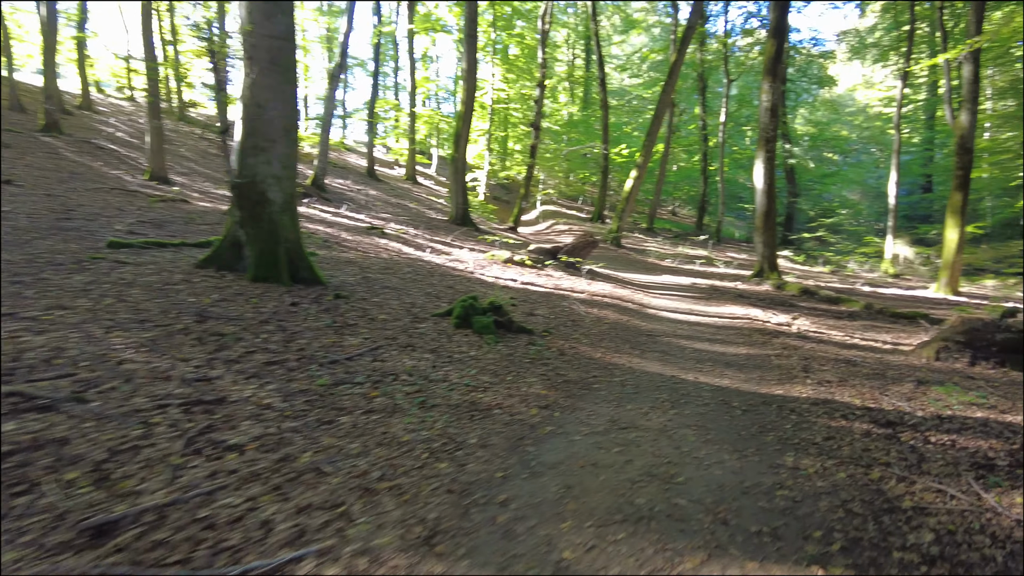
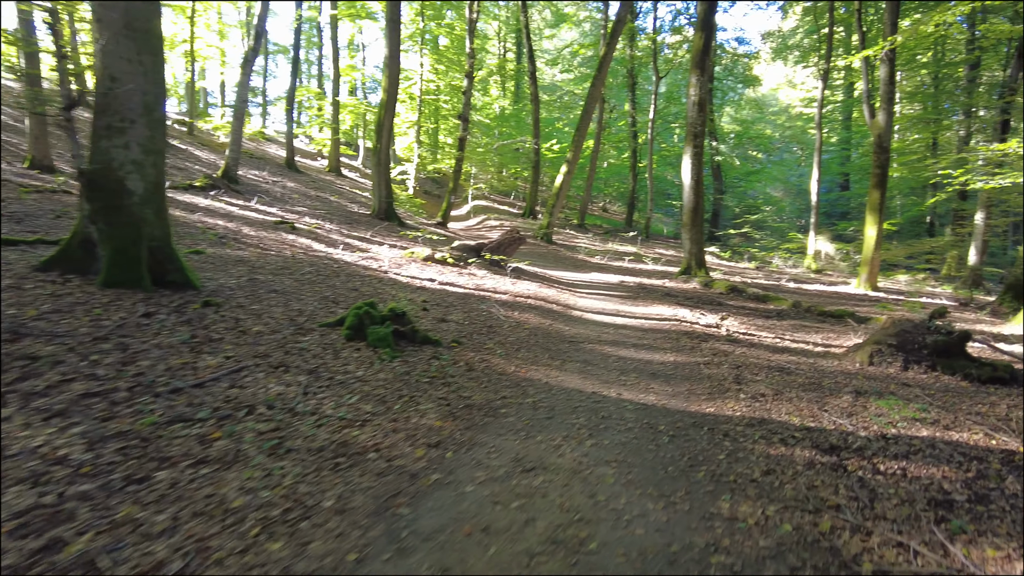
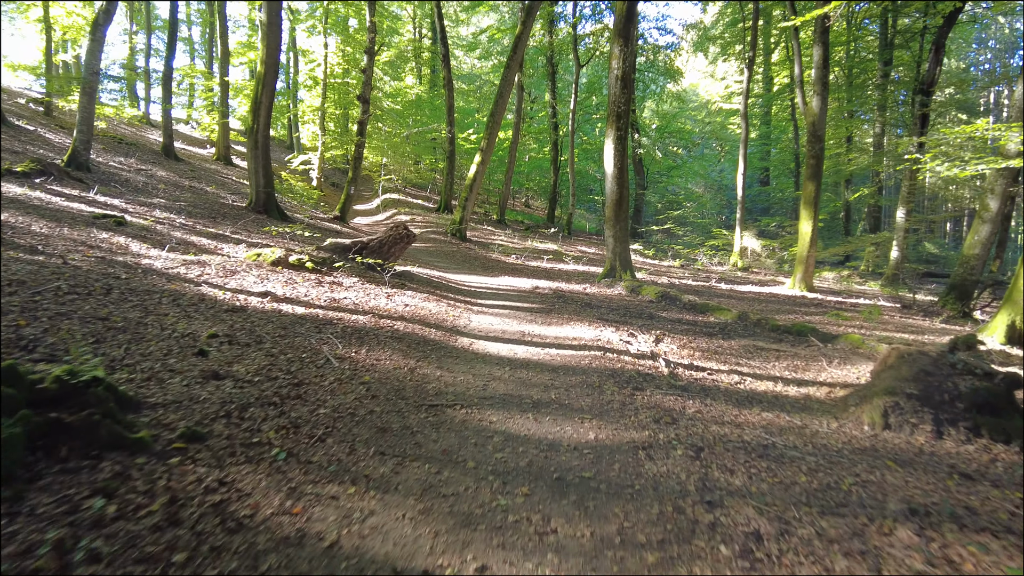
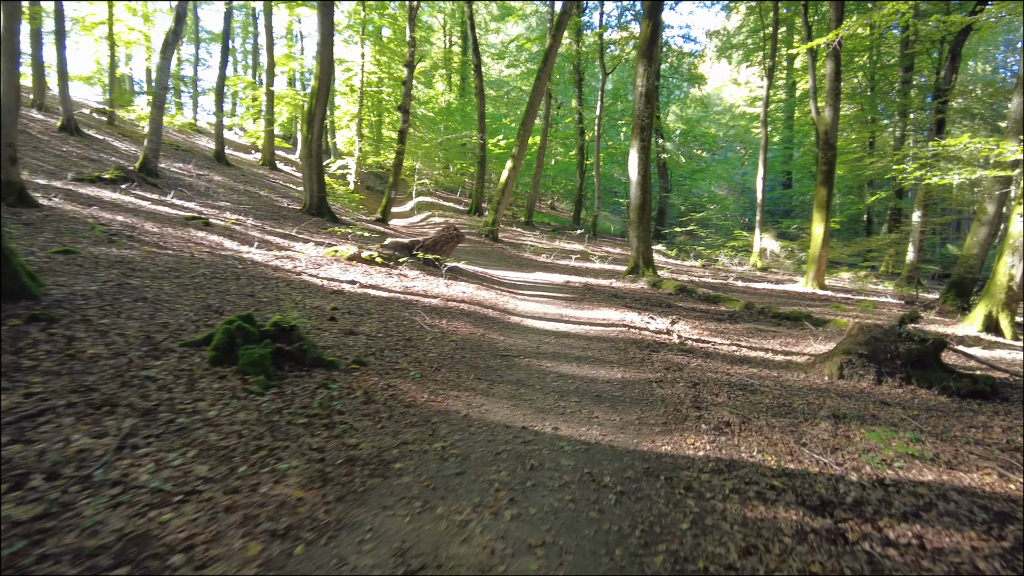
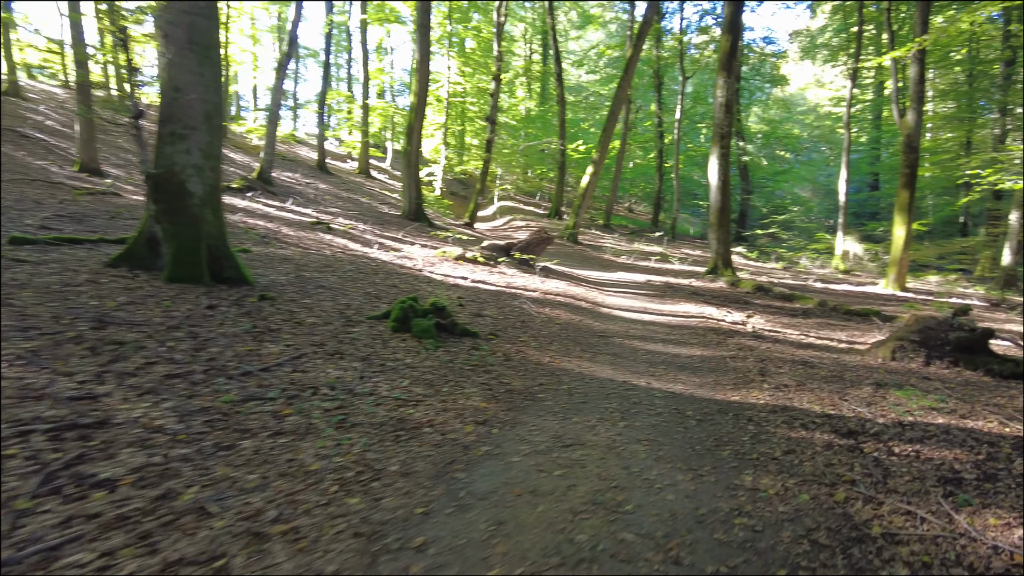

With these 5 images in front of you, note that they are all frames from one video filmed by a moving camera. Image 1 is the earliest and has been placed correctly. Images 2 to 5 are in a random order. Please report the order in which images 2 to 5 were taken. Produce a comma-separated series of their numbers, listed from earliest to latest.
5, 2, 4, 3
